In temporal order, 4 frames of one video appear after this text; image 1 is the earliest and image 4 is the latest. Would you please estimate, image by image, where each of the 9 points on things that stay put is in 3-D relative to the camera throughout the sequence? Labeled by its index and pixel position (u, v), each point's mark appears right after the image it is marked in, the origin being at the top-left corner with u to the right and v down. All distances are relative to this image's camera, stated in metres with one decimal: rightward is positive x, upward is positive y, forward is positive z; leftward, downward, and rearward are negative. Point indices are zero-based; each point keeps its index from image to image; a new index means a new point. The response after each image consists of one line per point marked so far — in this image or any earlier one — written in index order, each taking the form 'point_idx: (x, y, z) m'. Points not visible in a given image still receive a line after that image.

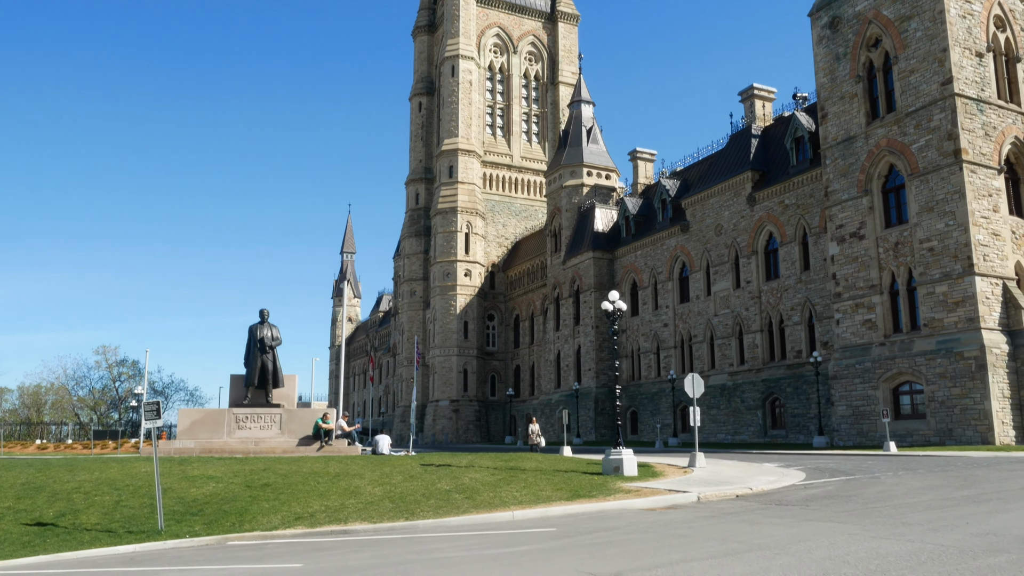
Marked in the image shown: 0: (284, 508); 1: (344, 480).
0: (-3.5, -3.4, +13.5) m
1: (-3.0, -3.3, +15.4) m
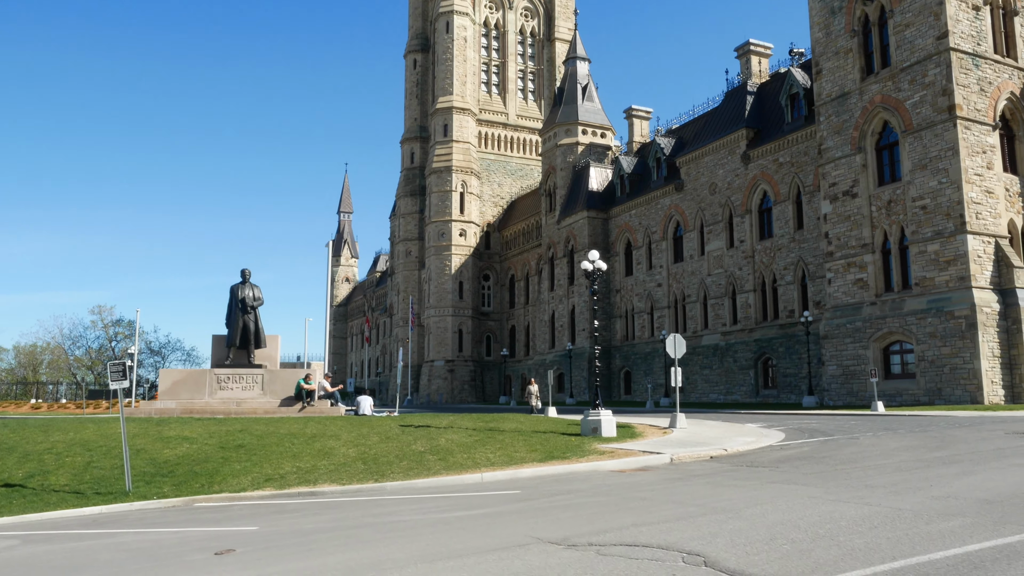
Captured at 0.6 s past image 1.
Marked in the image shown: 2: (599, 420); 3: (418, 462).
0: (-3.9, -2.7, +13.4) m
1: (-3.4, -2.7, +15.3) m
2: (+1.6, -2.4, +16.3) m
3: (-1.4, -2.7, +13.4) m
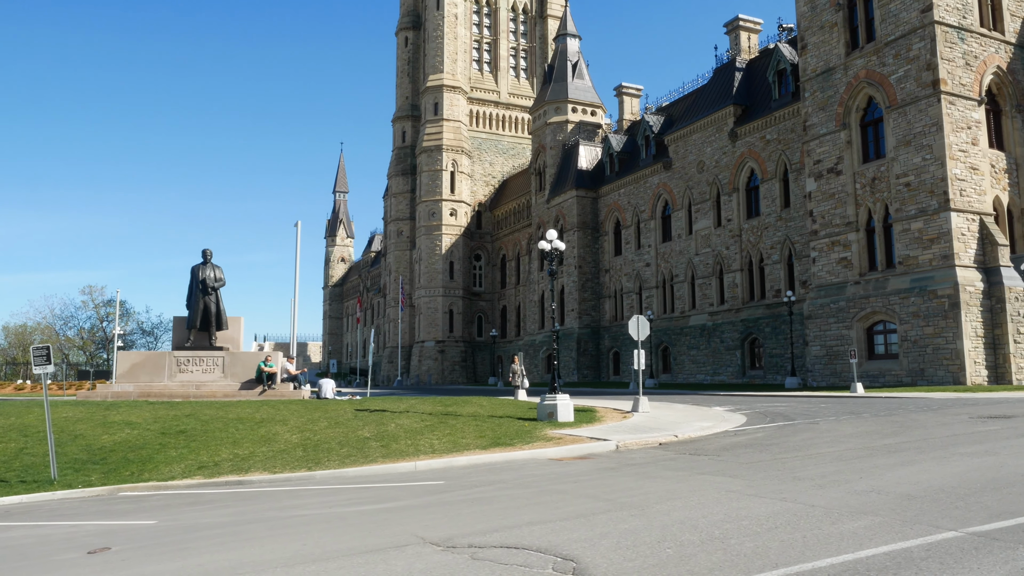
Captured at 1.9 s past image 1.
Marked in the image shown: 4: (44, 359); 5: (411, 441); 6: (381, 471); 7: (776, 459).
0: (-4.7, -2.5, +12.9) m
1: (-4.2, -2.3, +14.9) m
2: (+0.8, -2.1, +15.8) m
3: (-2.3, -2.4, +13.0) m
4: (-6.5, -1.0, +12.4) m
5: (-1.6, -2.4, +13.7) m
6: (-1.7, -2.3, +11.2) m
7: (+2.9, -1.9, +9.8) m
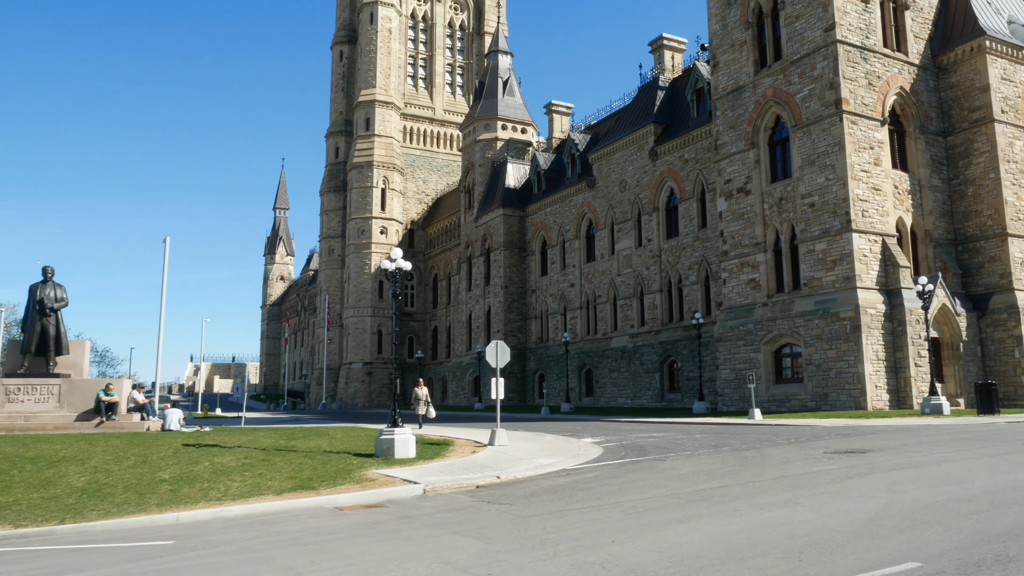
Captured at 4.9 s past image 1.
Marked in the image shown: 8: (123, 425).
0: (-7.3, -2.8, +11.4) m
1: (-6.8, -2.7, +13.3) m
2: (-1.9, -2.5, +14.5) m
3: (-4.8, -2.7, +11.5) m
4: (-9.1, -1.3, +10.7) m
5: (-4.2, -2.7, +12.2) m
6: (-4.1, -2.6, +9.7) m
7: (+0.5, -2.2, +8.6) m
8: (-8.3, -2.9, +19.1) m
